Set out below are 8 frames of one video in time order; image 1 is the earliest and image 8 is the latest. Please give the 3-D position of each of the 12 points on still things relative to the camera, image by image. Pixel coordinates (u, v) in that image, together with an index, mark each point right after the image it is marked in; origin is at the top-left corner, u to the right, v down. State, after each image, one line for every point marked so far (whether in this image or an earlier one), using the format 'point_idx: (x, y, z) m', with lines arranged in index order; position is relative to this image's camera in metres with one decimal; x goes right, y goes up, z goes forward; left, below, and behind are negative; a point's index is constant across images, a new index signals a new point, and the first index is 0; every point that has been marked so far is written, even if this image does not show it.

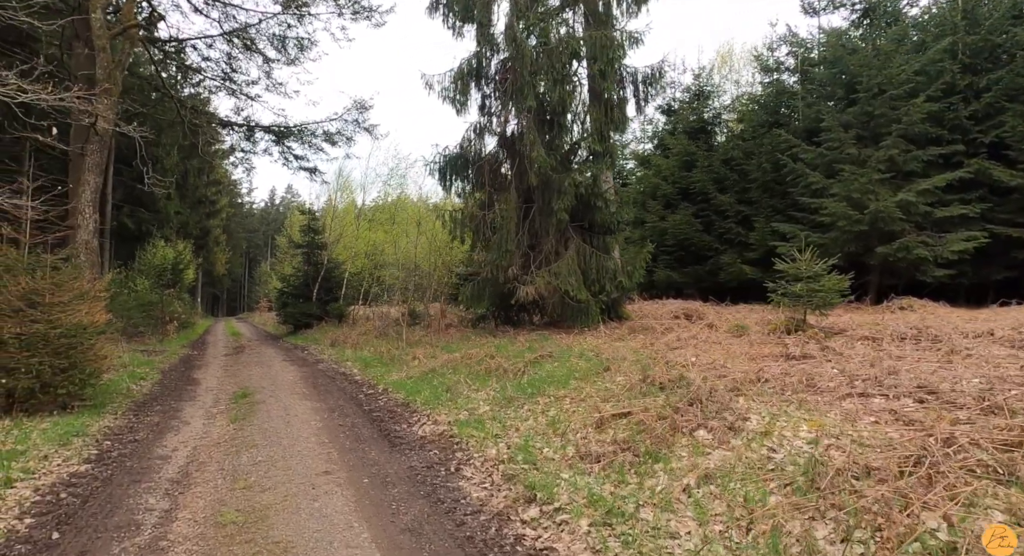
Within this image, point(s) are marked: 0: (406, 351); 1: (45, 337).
0: (-2.8, -2.0, +14.7) m
1: (-7.4, -0.9, +8.7) m
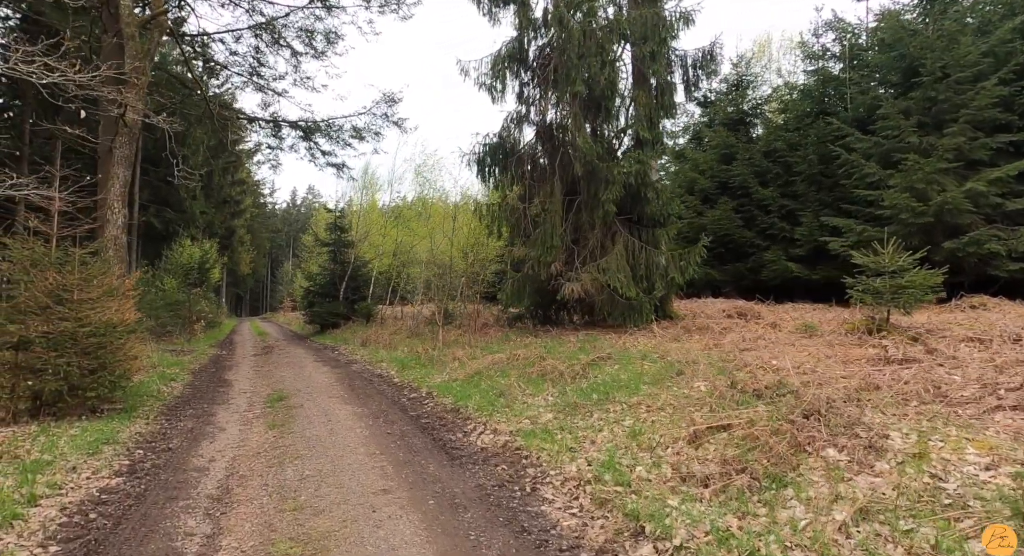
0: (-1.7, -1.9, +14.0) m
1: (-6.5, -0.9, +8.2) m
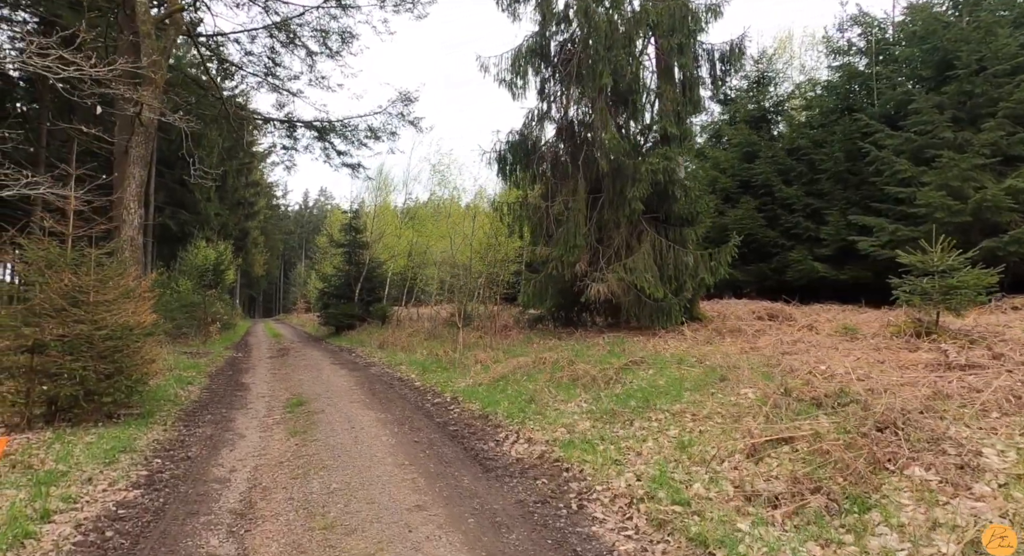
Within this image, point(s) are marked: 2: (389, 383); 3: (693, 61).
0: (-1.1, -1.9, +13.6) m
1: (-6.0, -0.9, +7.9) m
2: (-2.7, -2.3, +12.0) m
3: (+4.1, +5.0, +12.6) m
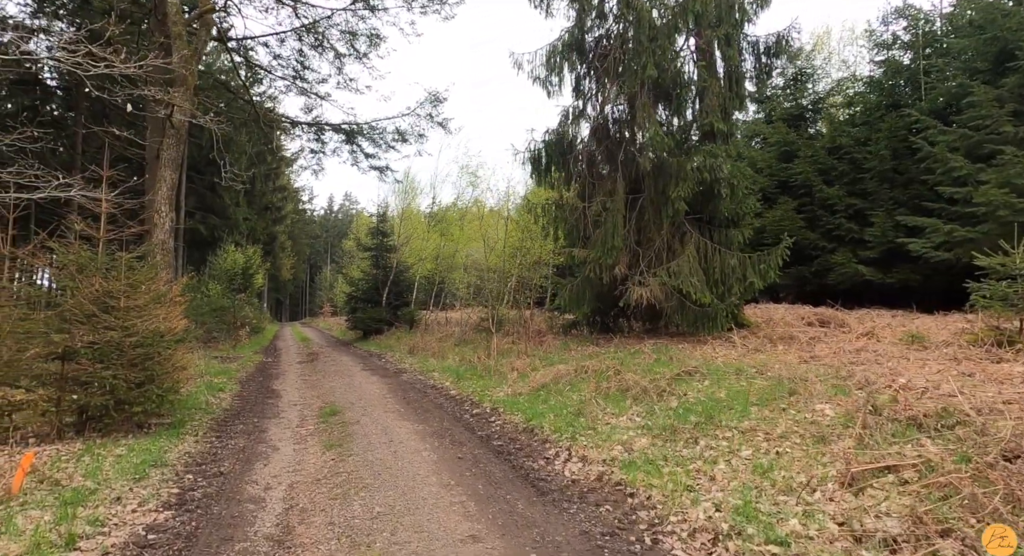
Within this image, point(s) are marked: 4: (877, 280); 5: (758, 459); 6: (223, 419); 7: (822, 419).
0: (-0.3, -2.0, +13.1) m
1: (-5.4, -0.9, +7.6) m
2: (-1.9, -2.4, +11.6) m
3: (+4.9, +4.9, +12.0) m
4: (+13.2, -0.1, +20.0) m
5: (+2.3, -1.7, +5.3) m
6: (-4.8, -2.3, +9.1) m
7: (+3.2, -1.5, +5.8) m
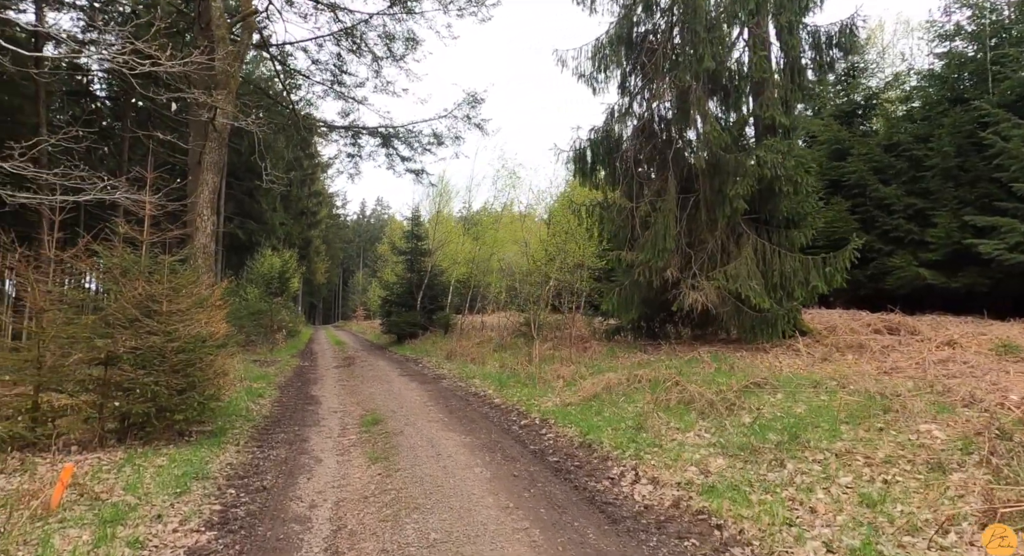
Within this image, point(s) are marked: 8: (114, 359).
0: (+0.7, -2.1, +12.6) m
1: (-4.7, -1.0, +7.4) m
2: (-0.9, -2.4, +11.2) m
3: (+5.9, +4.8, +11.2) m
4: (+14.6, -0.2, +18.7) m
5: (+2.9, -1.8, +4.6) m
6: (-4.0, -2.4, +8.8) m
7: (+3.9, -1.5, +5.1) m
8: (-5.2, -1.1, +7.2) m
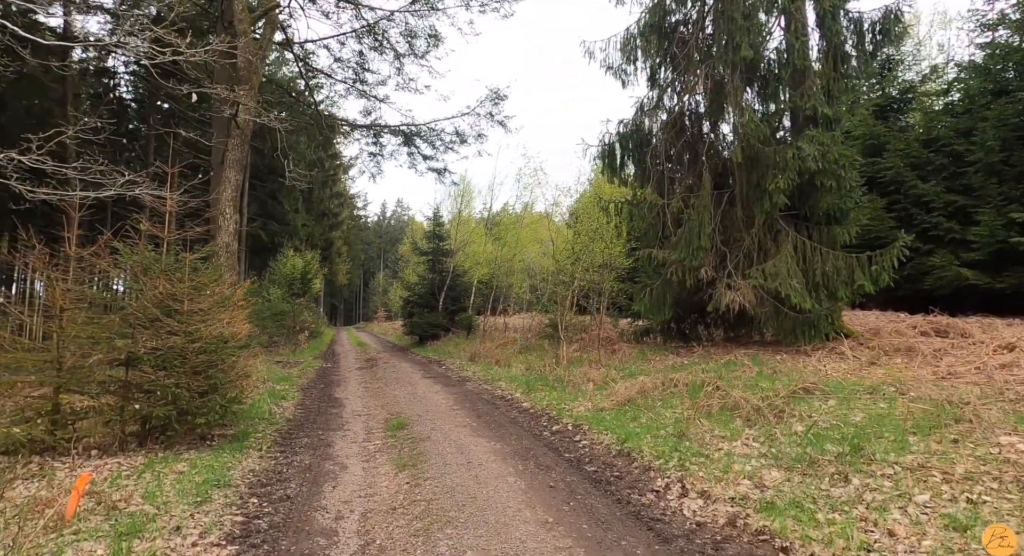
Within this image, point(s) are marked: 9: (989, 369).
0: (+1.3, -2.1, +12.2) m
1: (-4.3, -1.0, +7.2) m
2: (-0.4, -2.4, +10.8) m
3: (+6.4, +4.8, +10.7) m
4: (+15.4, -0.2, +17.9) m
5: (+3.2, -1.7, +4.2) m
6: (-3.5, -2.4, +8.6) m
7: (+4.2, -1.5, +4.6) m
8: (-4.8, -1.0, +7.0) m
9: (+6.8, -1.3, +7.8) m
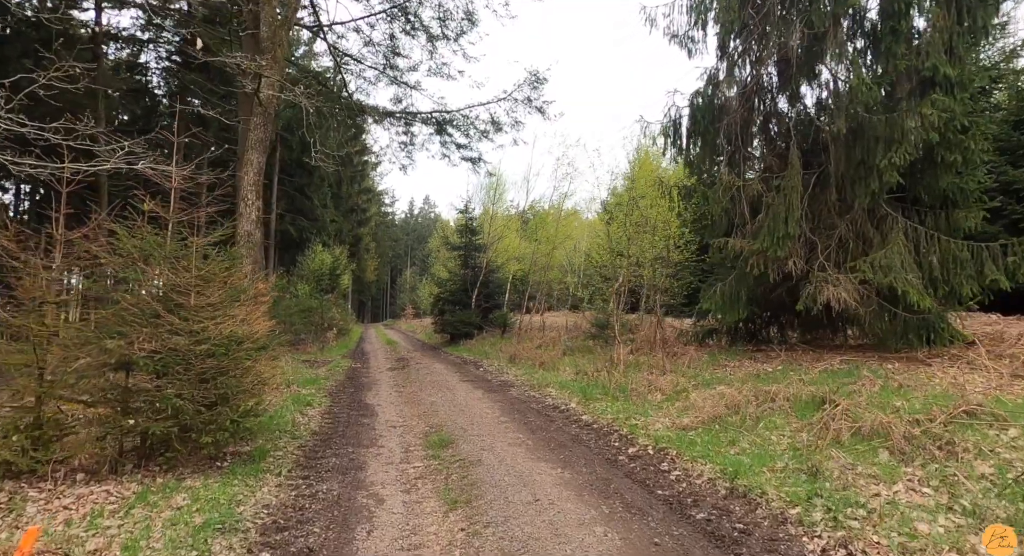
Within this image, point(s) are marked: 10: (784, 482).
0: (+2.3, -2.0, +10.7) m
1: (-3.5, -0.8, +5.9) m
2: (+0.6, -2.3, +9.4) m
3: (+7.4, +4.9, +8.9) m
4: (+16.6, -0.1, +15.7) m
5: (+3.9, -1.6, +2.6) m
6: (-2.6, -2.2, +7.3) m
7: (+4.9, -1.4, +3.0) m
8: (-4.0, -0.9, +5.8) m
9: (+7.6, -1.2, +6.1) m
10: (+2.5, -1.9, +5.2) m
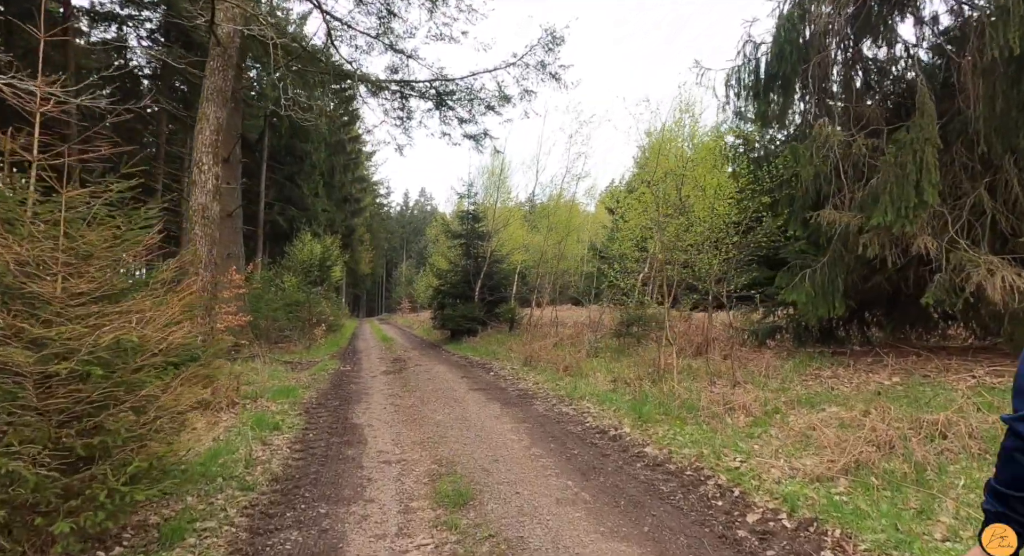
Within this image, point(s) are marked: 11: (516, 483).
0: (+2.8, -1.7, +8.3) m
1: (-3.0, -0.7, +3.5) m
2: (+1.0, -2.1, +7.0) m
3: (+7.8, +5.1, +6.5) m
4: (+17.0, +0.2, +13.4) m
5: (+4.4, -1.5, +0.2) m
6: (-2.2, -2.0, +4.9) m
7: (+5.4, -1.2, +0.6) m
8: (-3.5, -0.7, +3.3) m
9: (+8.1, -1.0, +3.7) m
10: (+3.0, -1.7, +2.8) m
11: (0.0, -2.0, +5.6) m
